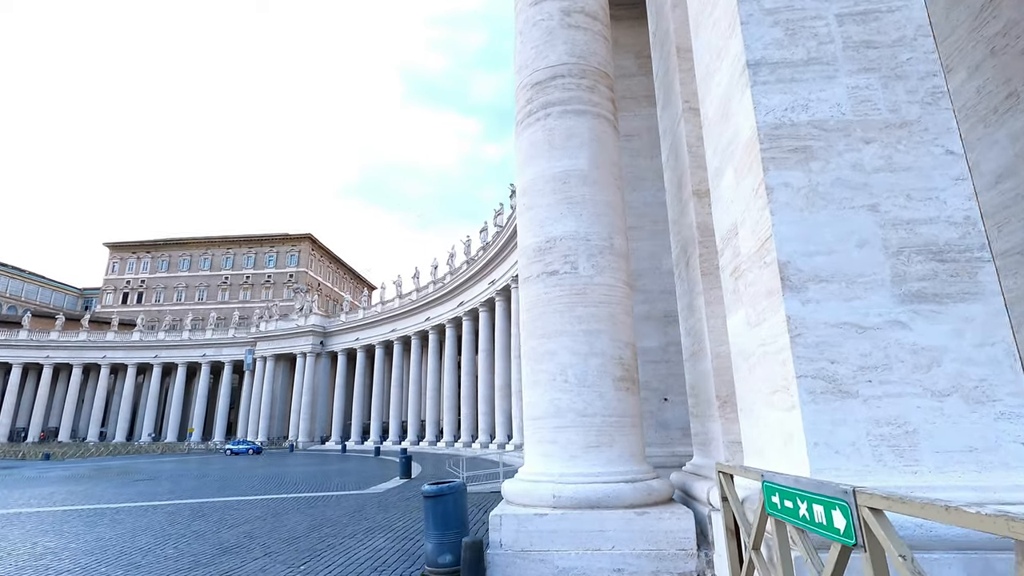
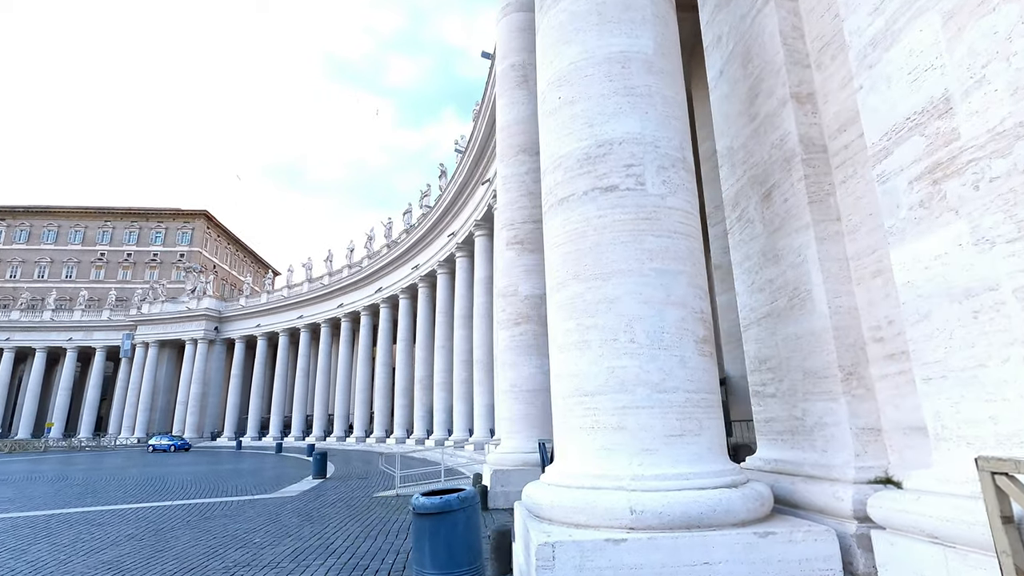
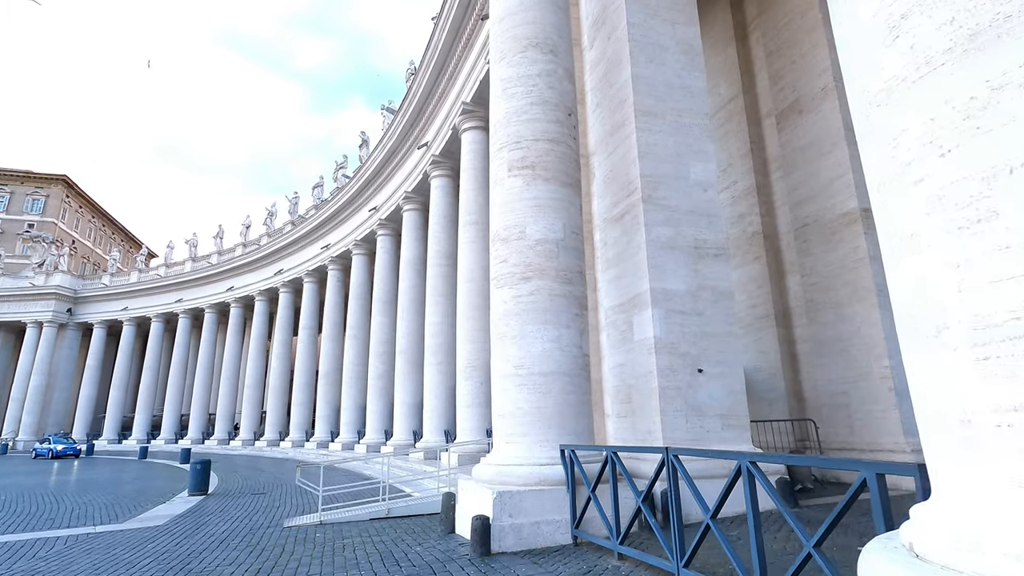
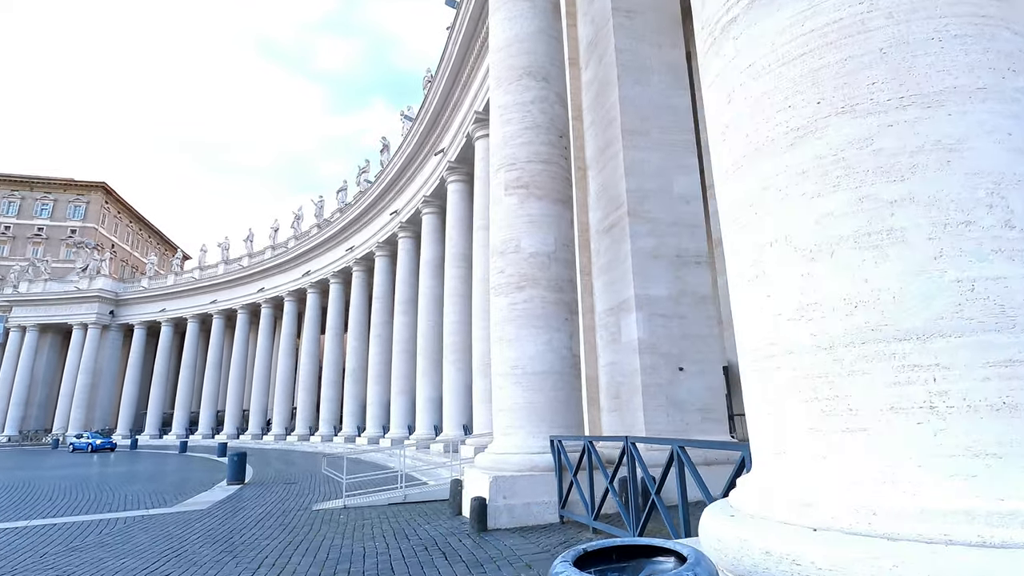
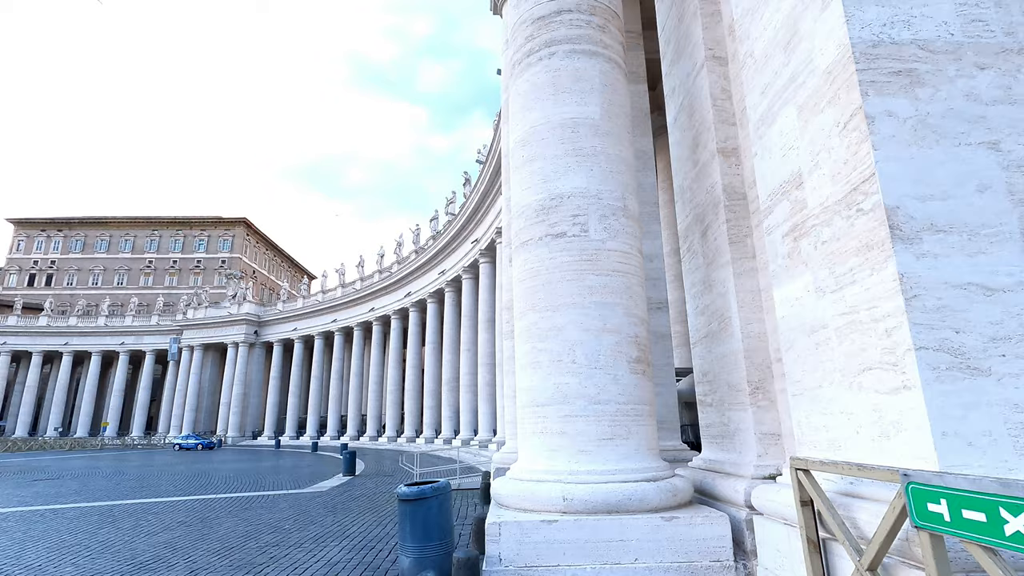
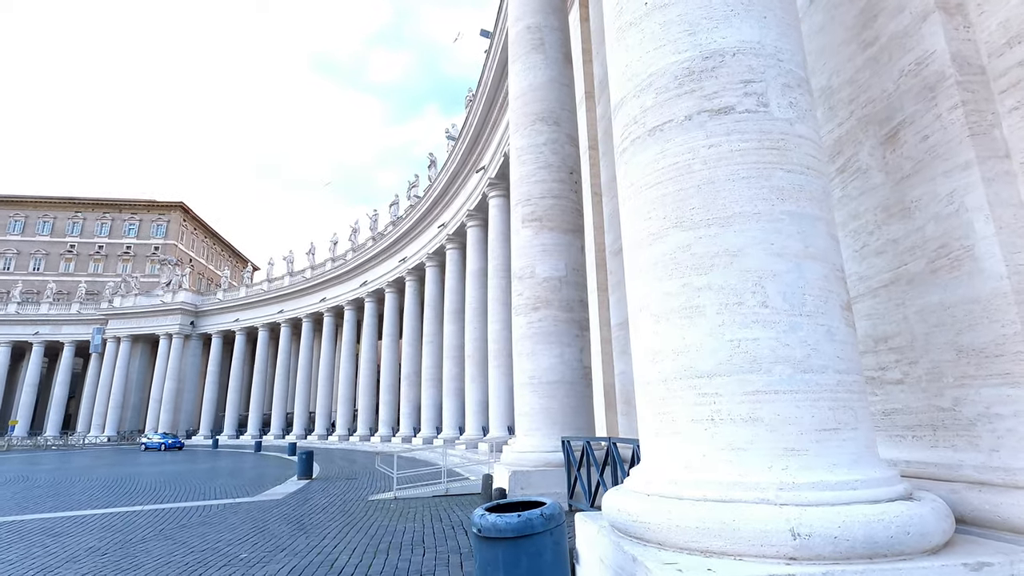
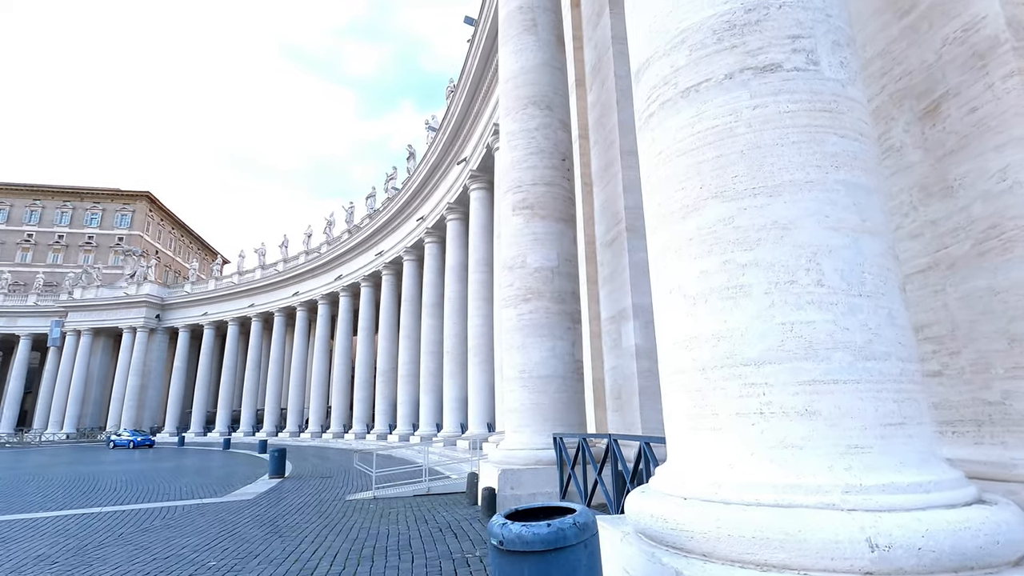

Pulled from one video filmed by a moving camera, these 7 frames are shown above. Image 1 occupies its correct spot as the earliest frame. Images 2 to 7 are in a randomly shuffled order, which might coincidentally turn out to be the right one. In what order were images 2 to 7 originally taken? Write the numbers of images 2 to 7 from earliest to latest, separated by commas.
5, 2, 6, 7, 4, 3
